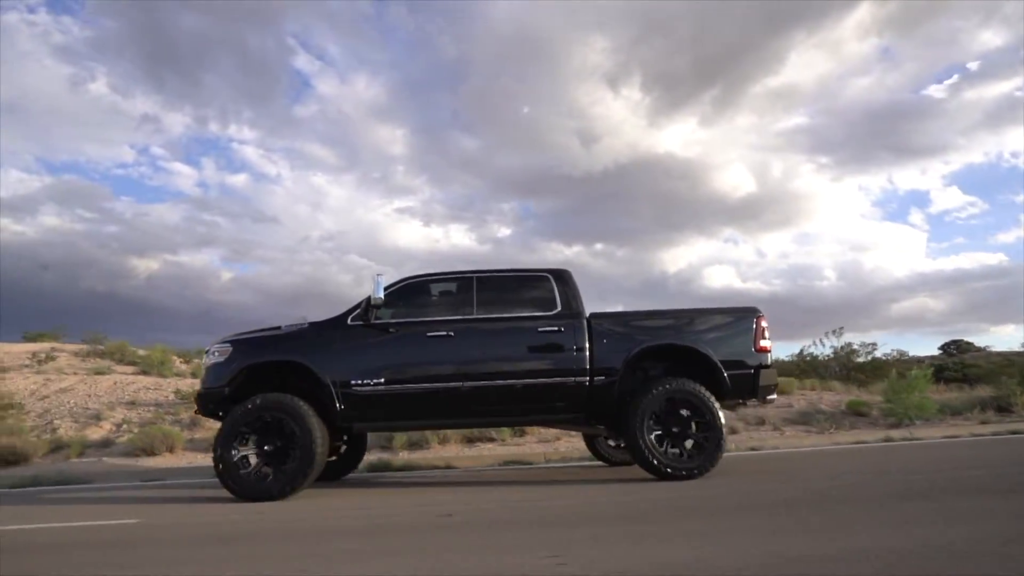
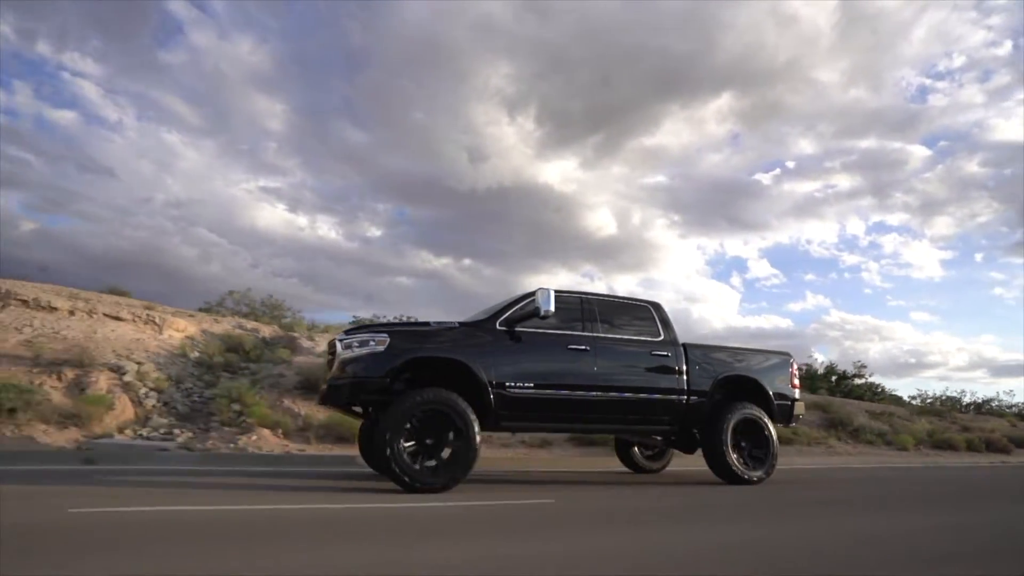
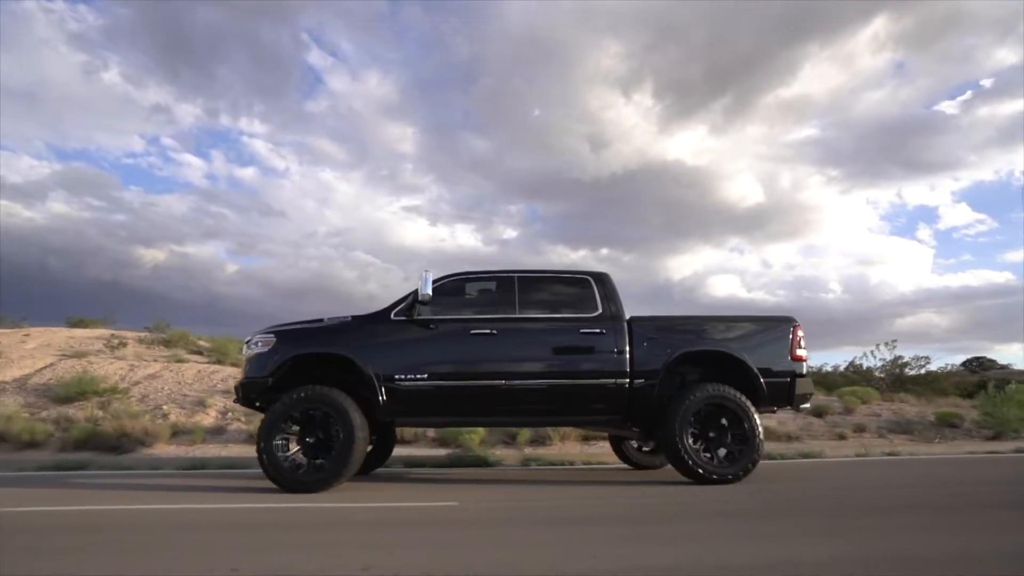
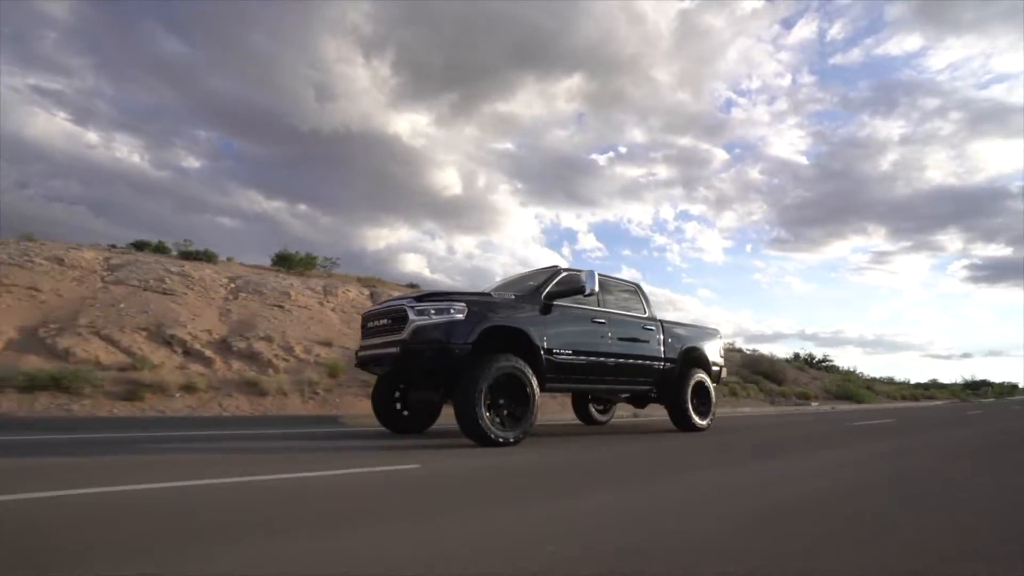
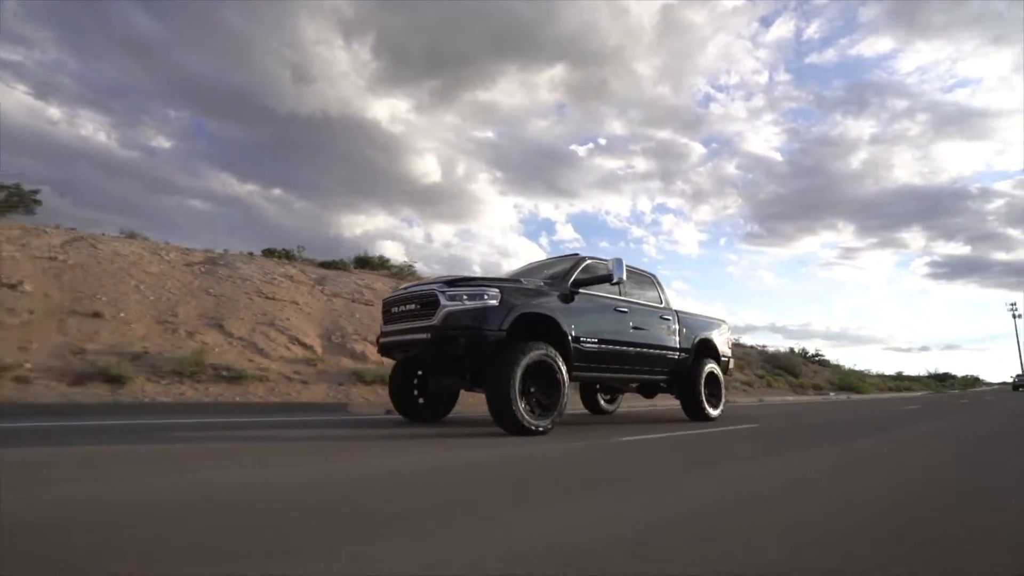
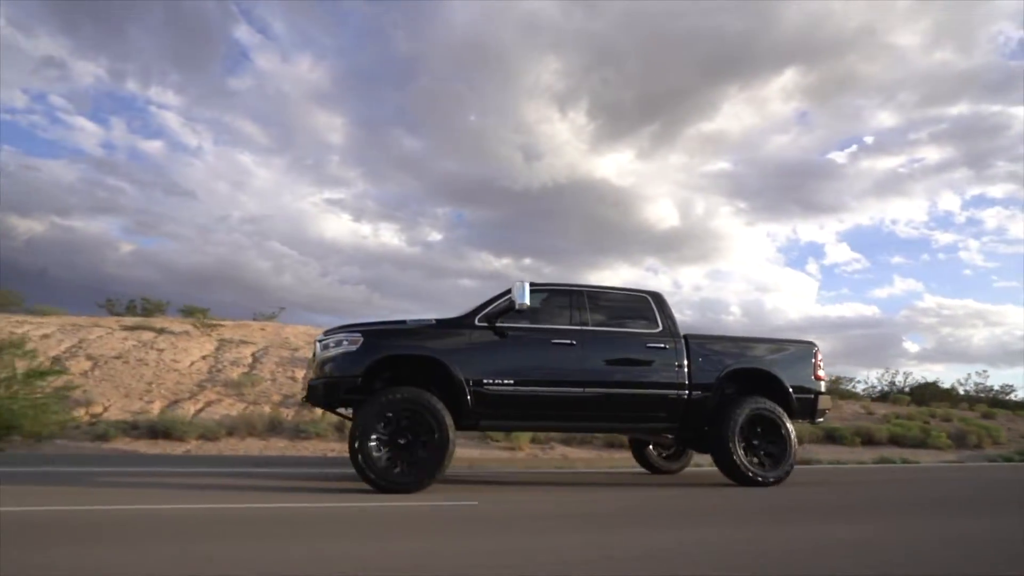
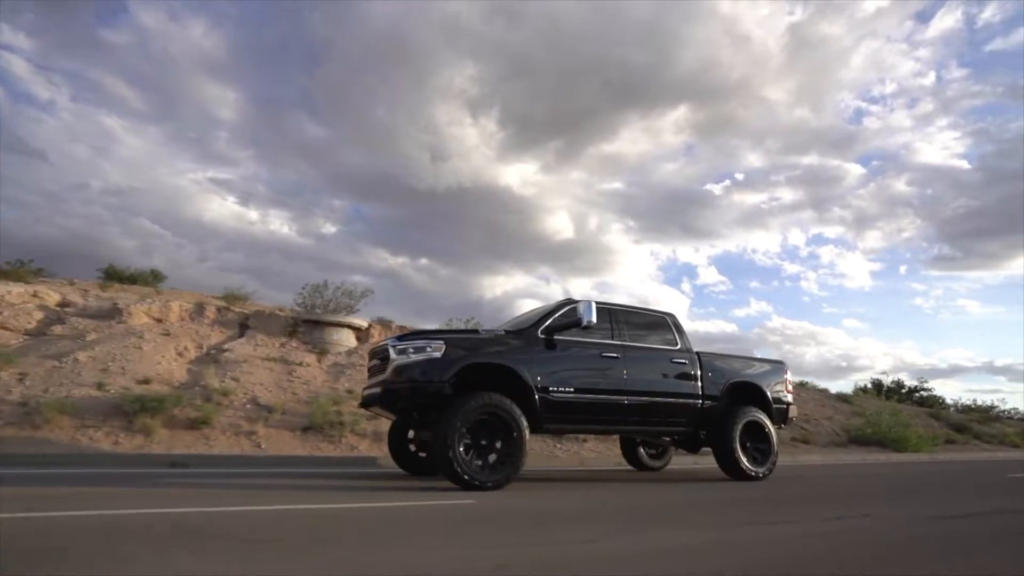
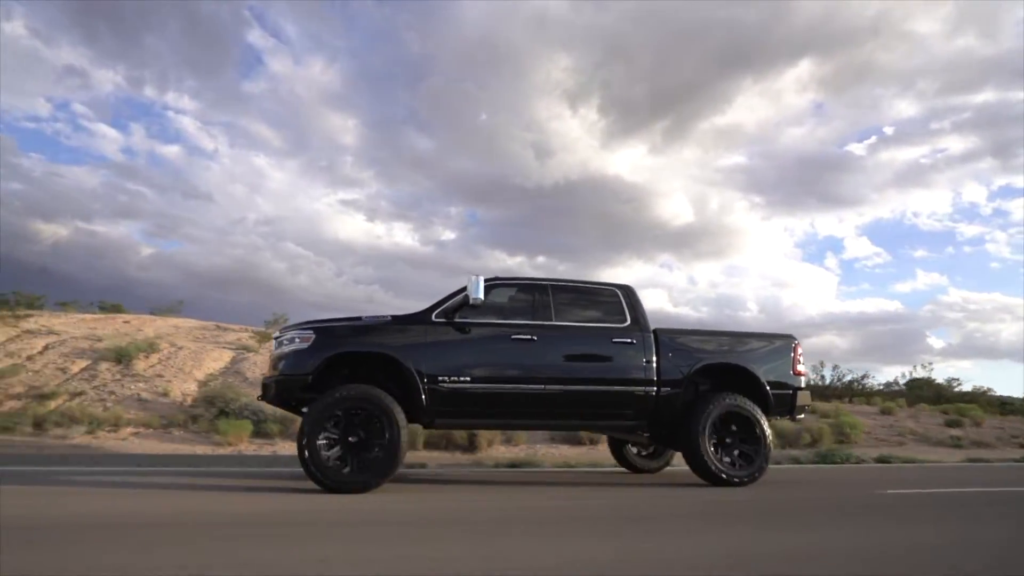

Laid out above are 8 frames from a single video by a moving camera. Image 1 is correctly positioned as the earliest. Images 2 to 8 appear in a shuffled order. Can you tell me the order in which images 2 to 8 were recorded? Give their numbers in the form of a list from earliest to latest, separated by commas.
3, 8, 6, 2, 7, 4, 5
